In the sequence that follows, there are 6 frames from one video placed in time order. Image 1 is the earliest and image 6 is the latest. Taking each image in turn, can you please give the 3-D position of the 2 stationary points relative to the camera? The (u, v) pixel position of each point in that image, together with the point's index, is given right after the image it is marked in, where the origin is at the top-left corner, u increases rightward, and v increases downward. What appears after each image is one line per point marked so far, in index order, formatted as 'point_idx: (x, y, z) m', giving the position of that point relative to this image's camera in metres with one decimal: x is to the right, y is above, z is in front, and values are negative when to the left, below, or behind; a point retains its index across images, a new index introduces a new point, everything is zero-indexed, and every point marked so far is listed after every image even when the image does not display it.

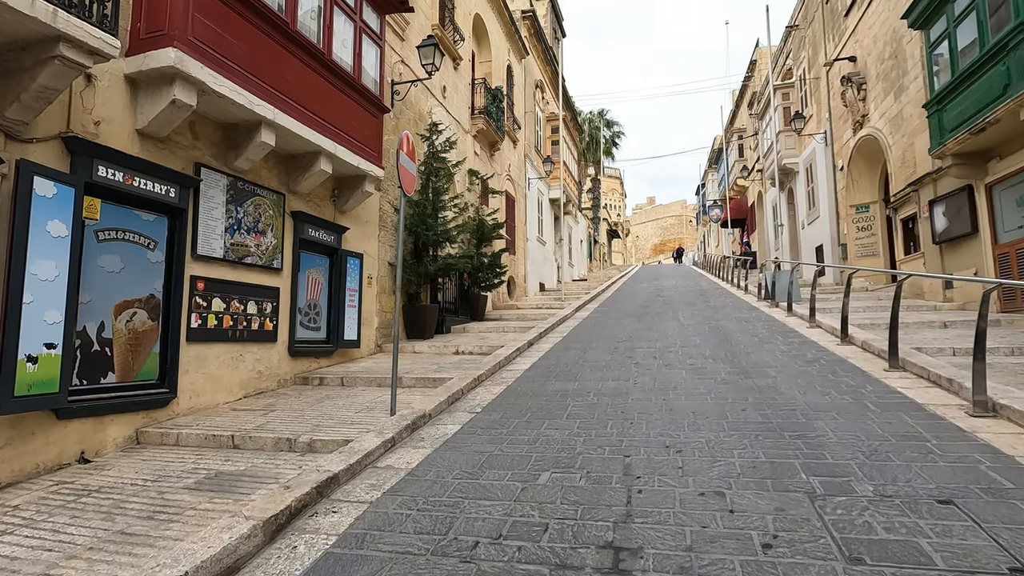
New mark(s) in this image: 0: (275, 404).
0: (-2.7, -1.3, +6.1) m
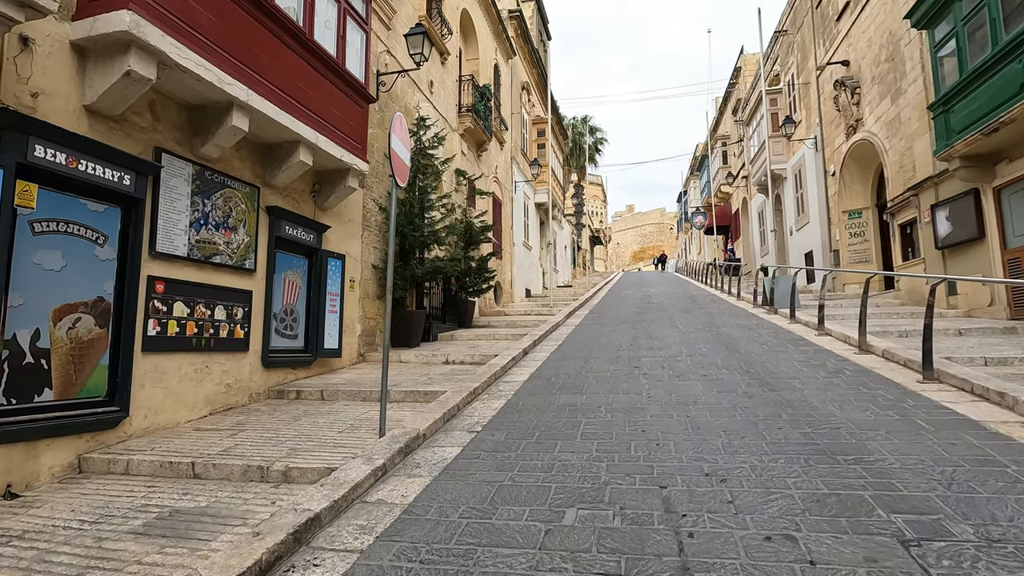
0: (-2.7, -1.4, +5.4) m
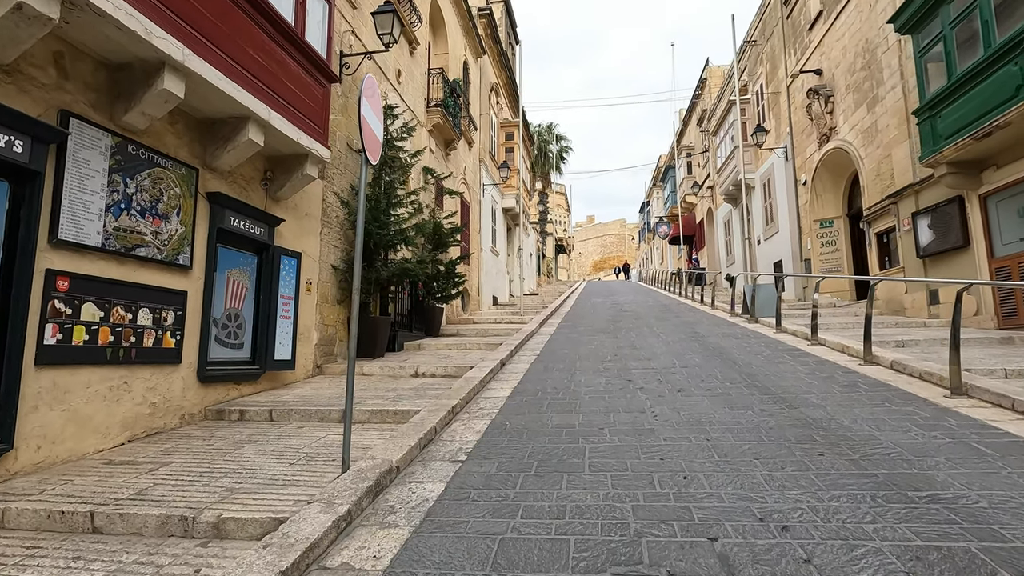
0: (-2.8, -1.3, +4.4) m
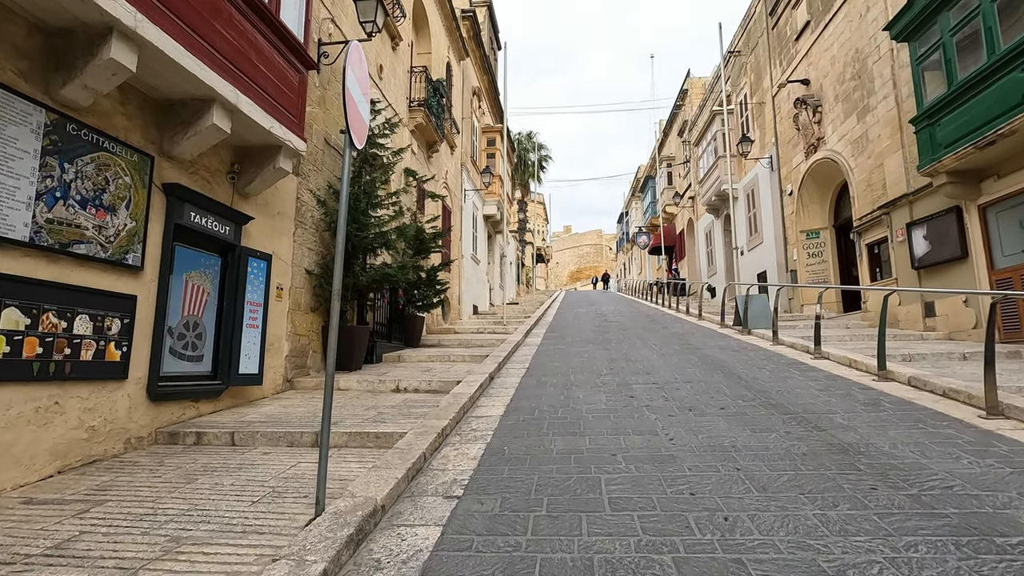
0: (-2.7, -1.4, +3.7) m
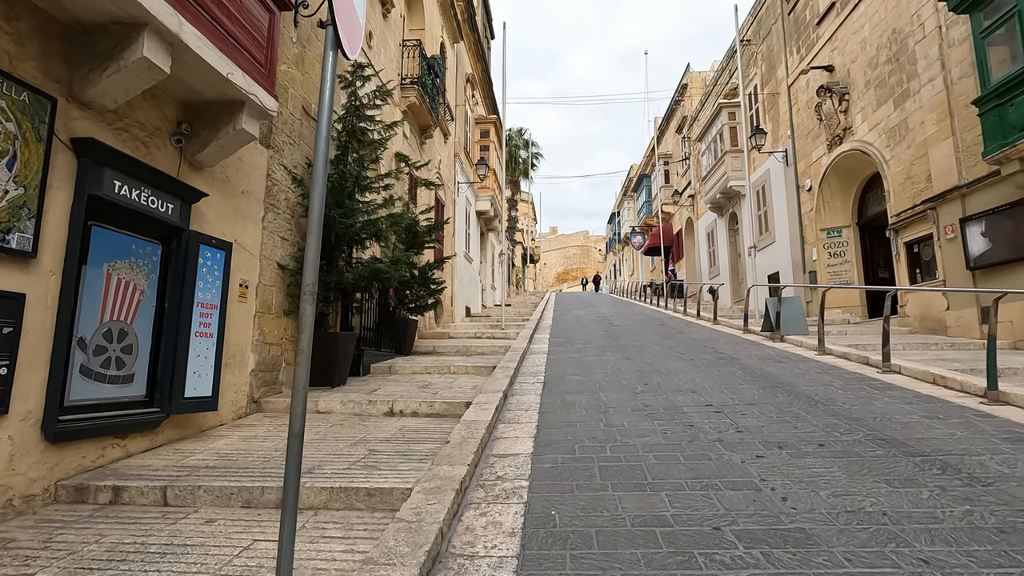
0: (-2.4, -1.3, +2.3) m
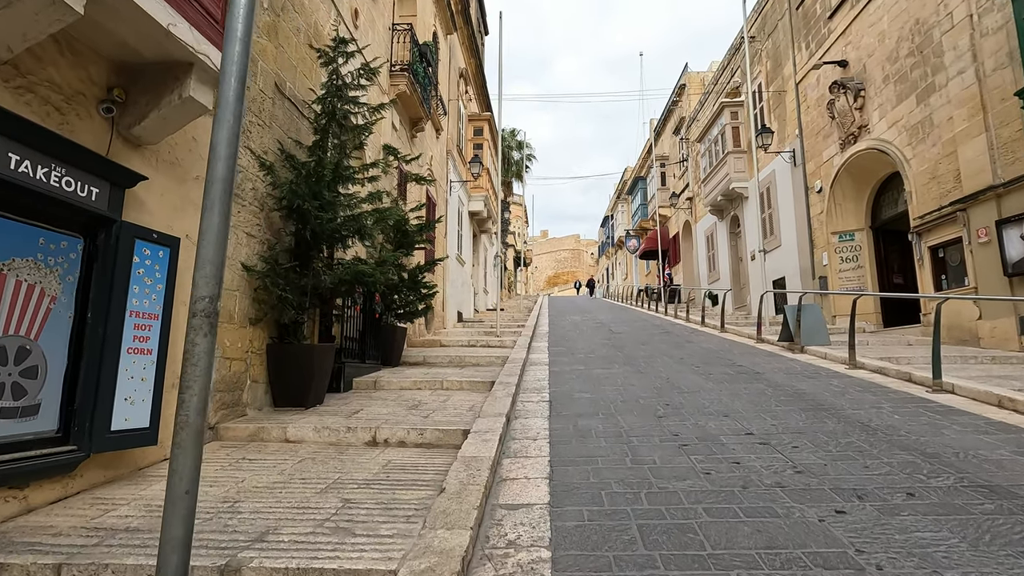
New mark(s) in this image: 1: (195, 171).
0: (-2.3, -1.4, +1.4) m
1: (-2.7, +1.0, +4.6) m
